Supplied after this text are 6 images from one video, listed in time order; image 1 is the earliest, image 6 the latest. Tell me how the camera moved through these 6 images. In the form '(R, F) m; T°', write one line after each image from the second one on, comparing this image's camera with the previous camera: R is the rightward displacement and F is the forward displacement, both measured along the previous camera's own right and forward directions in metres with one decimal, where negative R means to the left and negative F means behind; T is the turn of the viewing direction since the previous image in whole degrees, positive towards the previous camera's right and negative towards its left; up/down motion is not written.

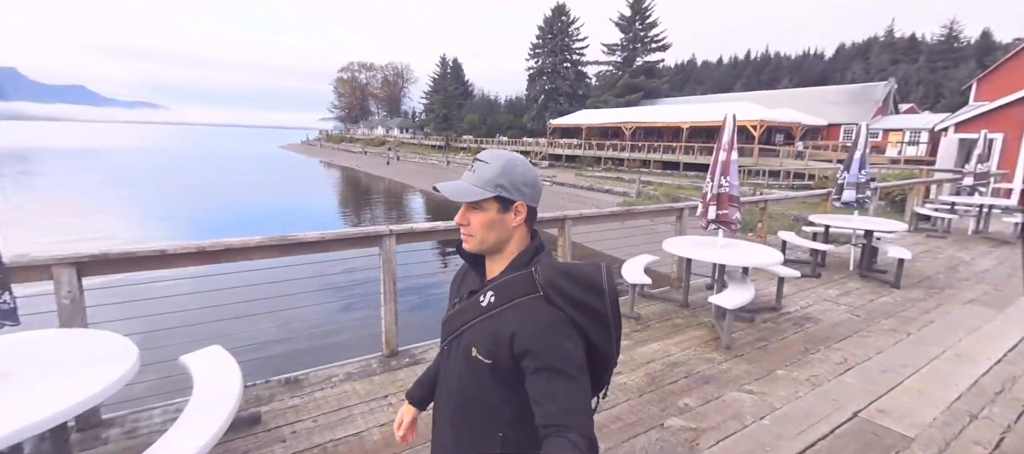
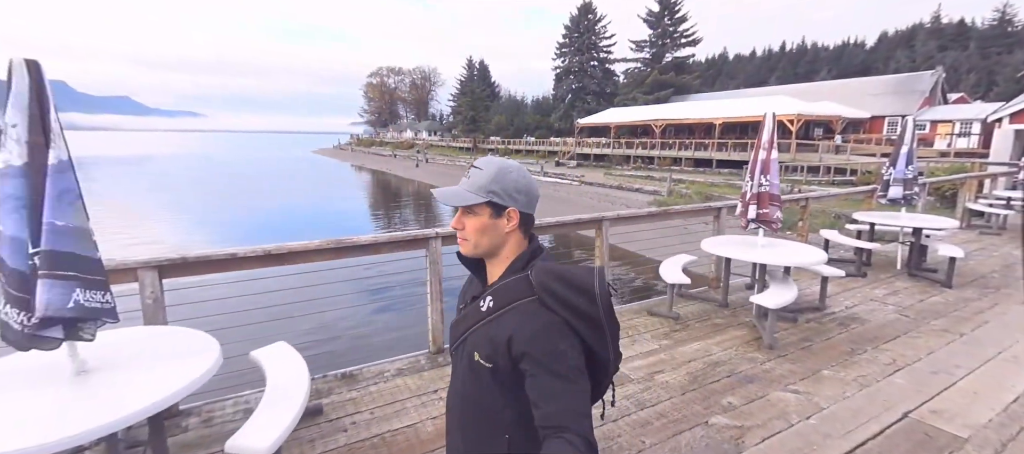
(-0.1, -0.1) m; -4°
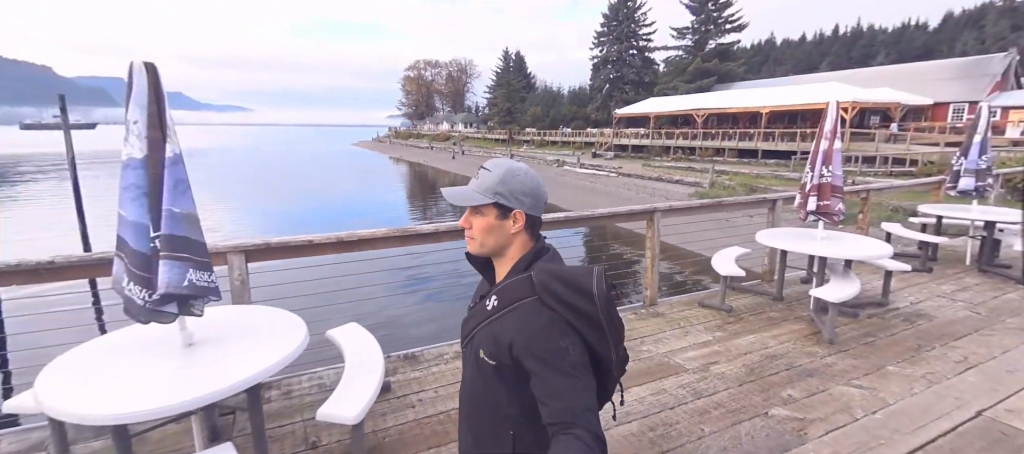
(-0.2, -0.1) m; -4°
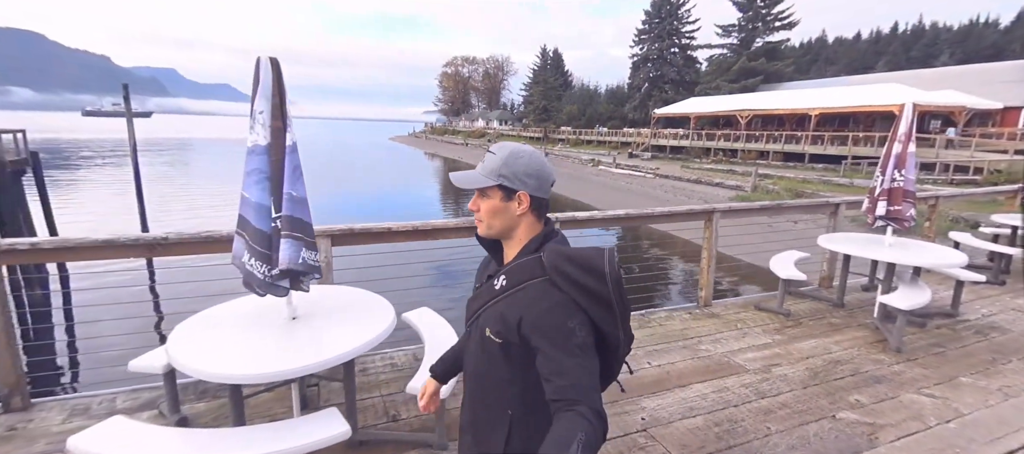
(-0.2, -0.1) m; -4°
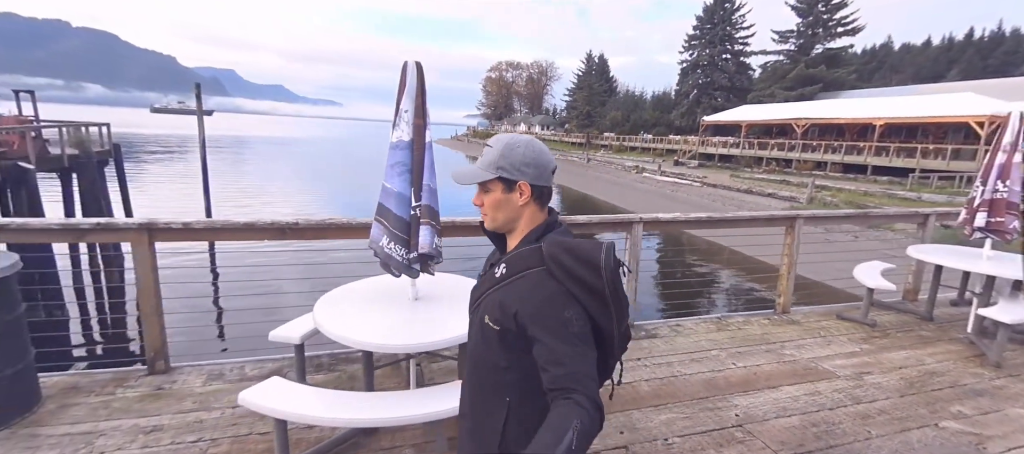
(-0.4, -0.2) m; -5°
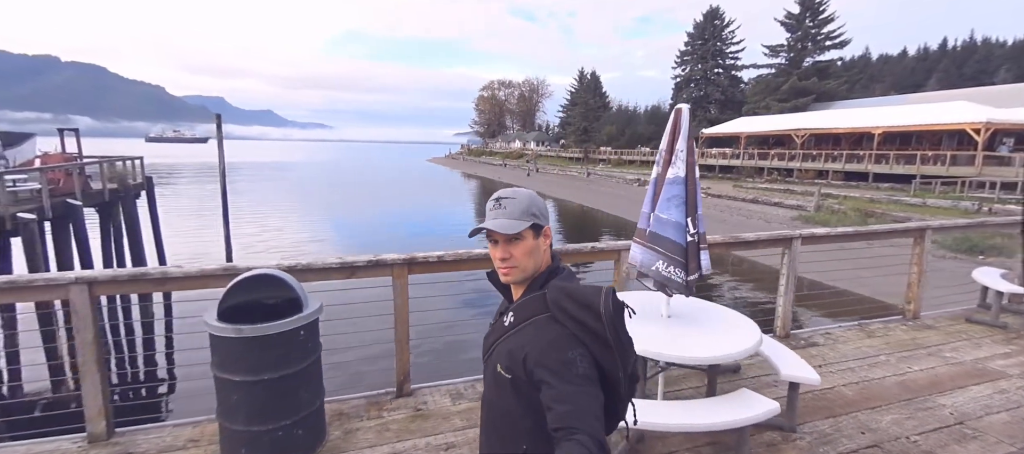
(-1.5, -0.2) m; +2°
